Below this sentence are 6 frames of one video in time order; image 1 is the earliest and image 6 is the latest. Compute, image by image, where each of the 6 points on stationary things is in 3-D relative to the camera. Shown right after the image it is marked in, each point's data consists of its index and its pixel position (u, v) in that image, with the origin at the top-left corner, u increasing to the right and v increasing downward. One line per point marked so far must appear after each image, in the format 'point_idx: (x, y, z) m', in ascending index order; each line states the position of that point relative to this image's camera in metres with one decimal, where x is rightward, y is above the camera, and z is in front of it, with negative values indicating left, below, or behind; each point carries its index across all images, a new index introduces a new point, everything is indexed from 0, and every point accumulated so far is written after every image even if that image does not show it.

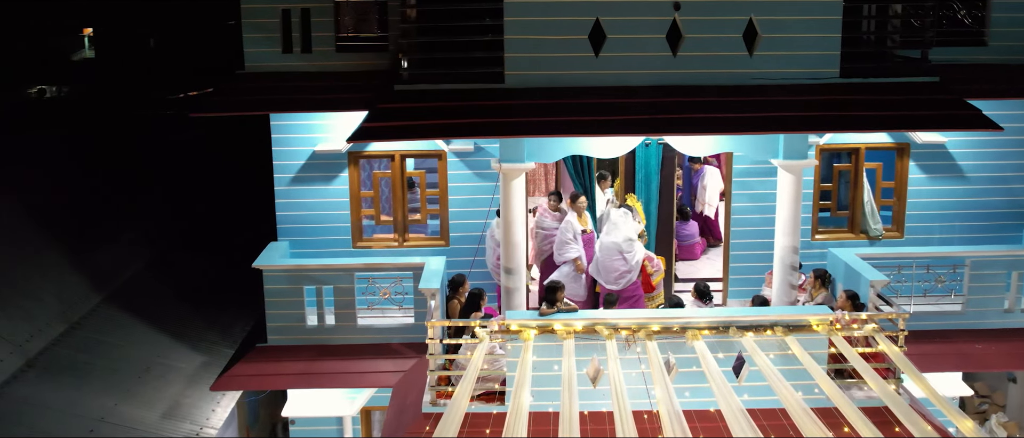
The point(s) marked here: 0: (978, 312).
0: (+5.1, -1.0, +9.1) m
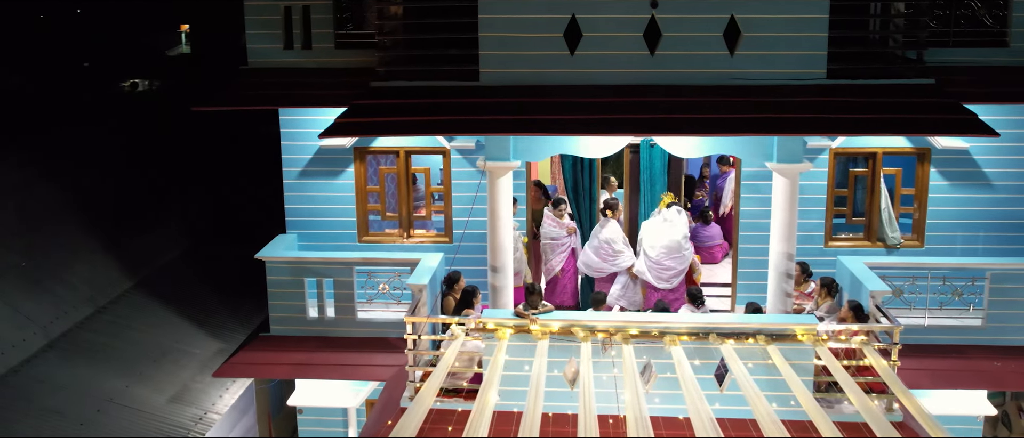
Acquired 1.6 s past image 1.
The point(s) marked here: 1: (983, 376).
0: (+5.0, -1.1, +8.6) m
1: (+4.6, -1.5, +8.1) m
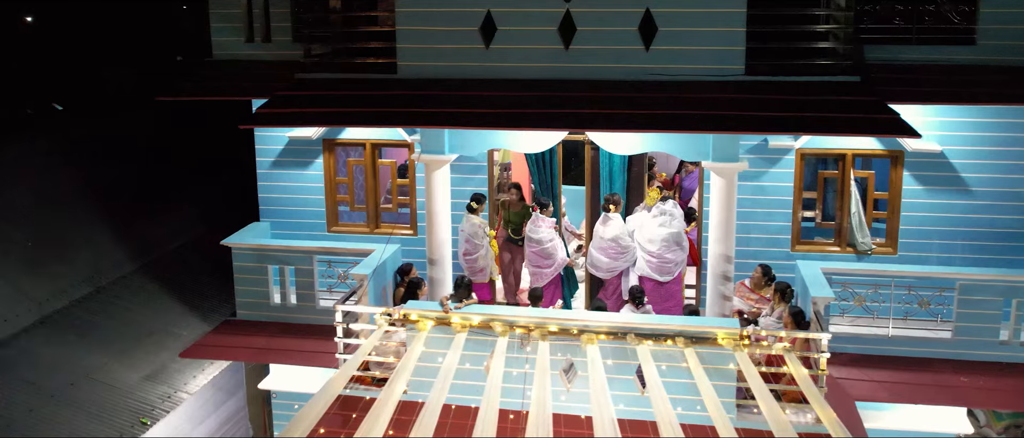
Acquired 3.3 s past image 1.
0: (+4.5, -1.2, +8.2) m
1: (+4.0, -1.6, +7.7) m
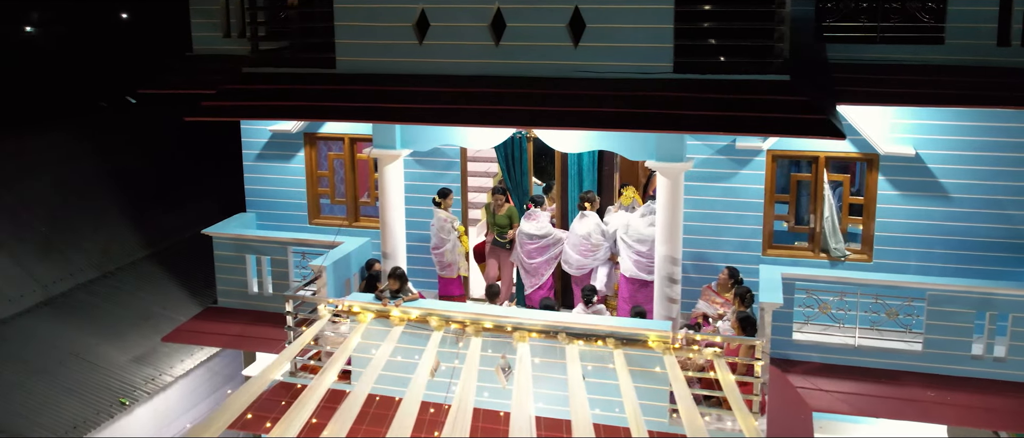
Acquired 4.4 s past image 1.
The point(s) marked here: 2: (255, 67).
0: (+4.0, -1.3, +7.8) m
1: (+3.5, -1.7, +7.4) m
2: (-2.2, +1.3, +7.3) m
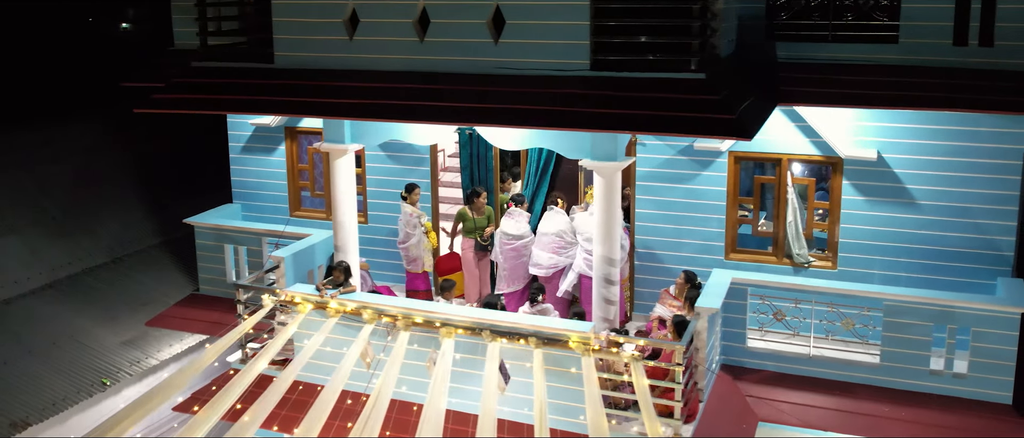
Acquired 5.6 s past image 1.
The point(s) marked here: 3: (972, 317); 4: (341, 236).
0: (+3.4, -1.3, +7.5) m
1: (+2.9, -1.7, +7.1) m
2: (-2.7, +1.4, +7.5) m
3: (+4.0, -0.8, +7.2) m
4: (-1.7, -0.2, +8.1) m
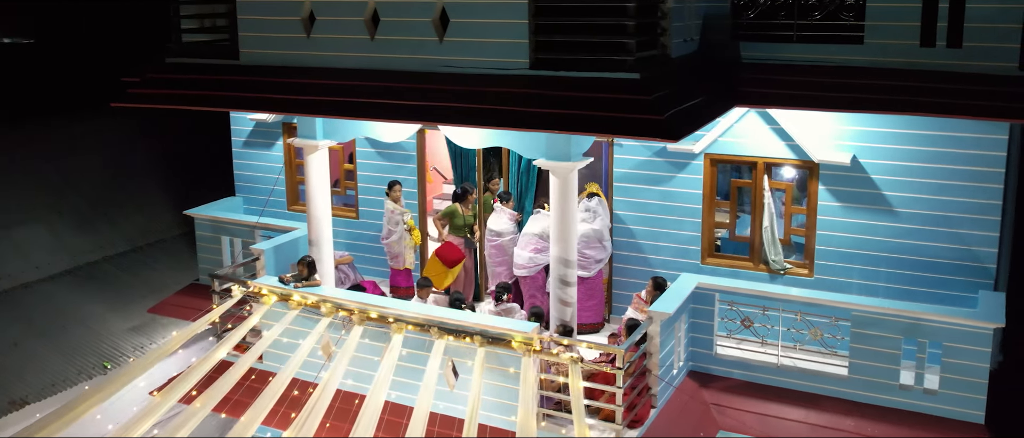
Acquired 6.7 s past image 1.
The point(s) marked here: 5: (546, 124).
0: (+3.0, -1.4, +7.2) m
1: (+2.5, -1.8, +6.9) m
2: (-3.0, +1.5, +7.7) m
3: (+3.6, -0.9, +6.9) m
4: (-1.9, -0.1, +8.3) m
5: (+0.2, +0.7, +5.9) m
